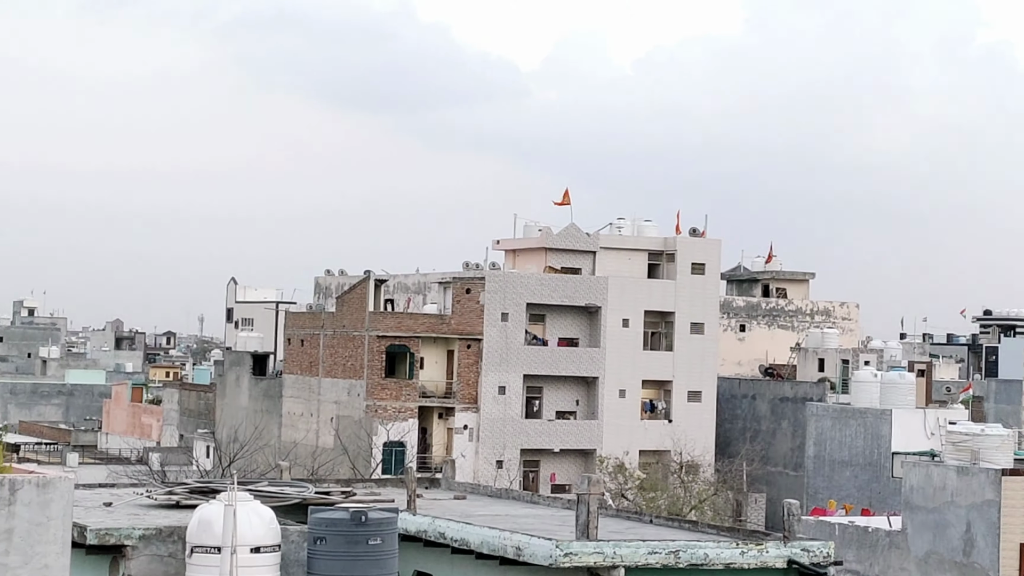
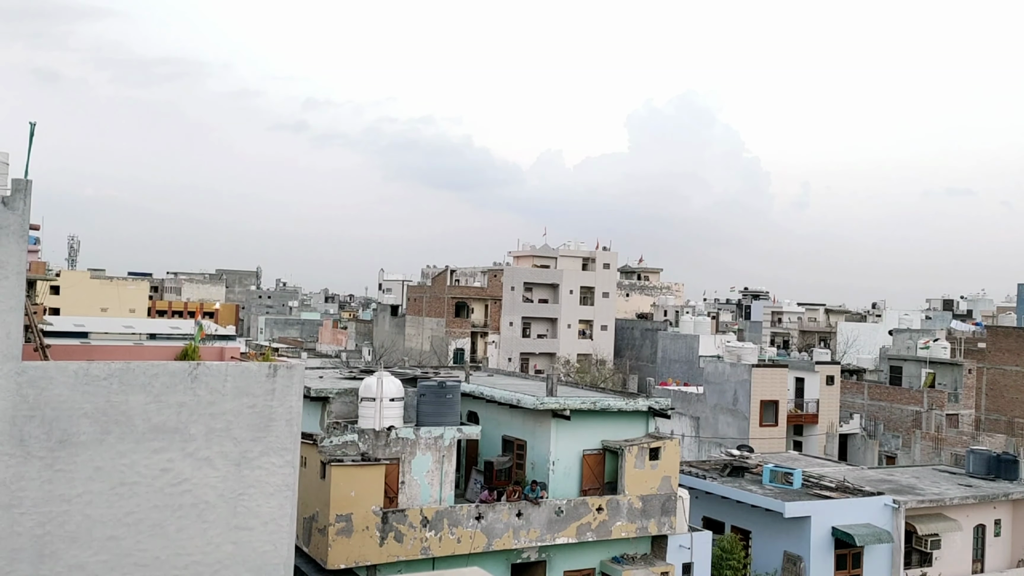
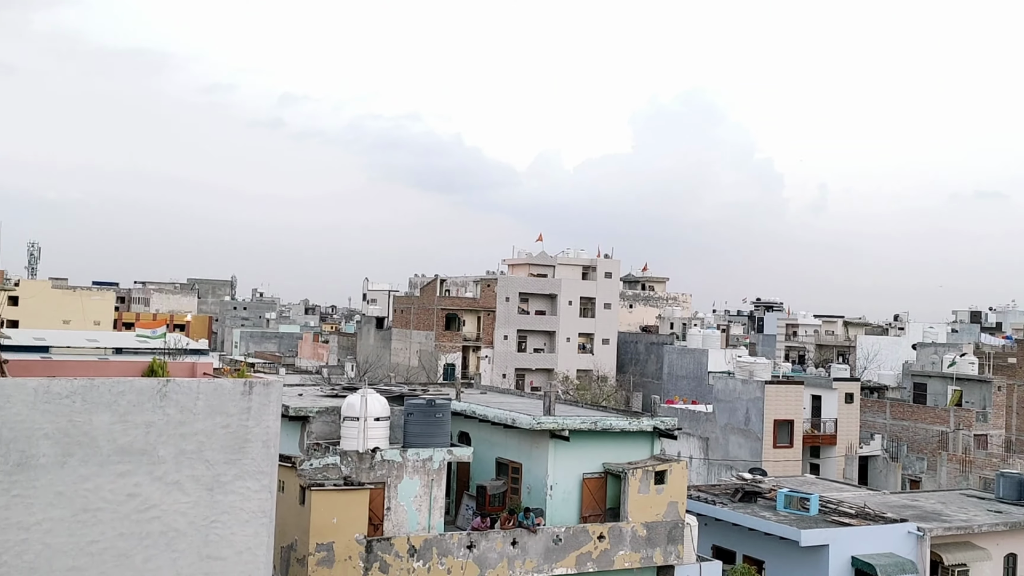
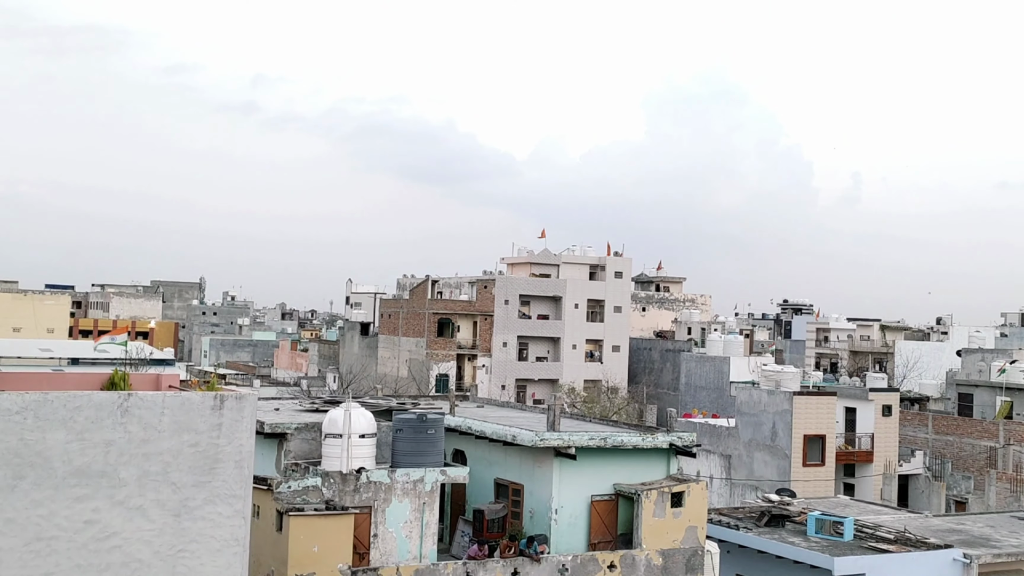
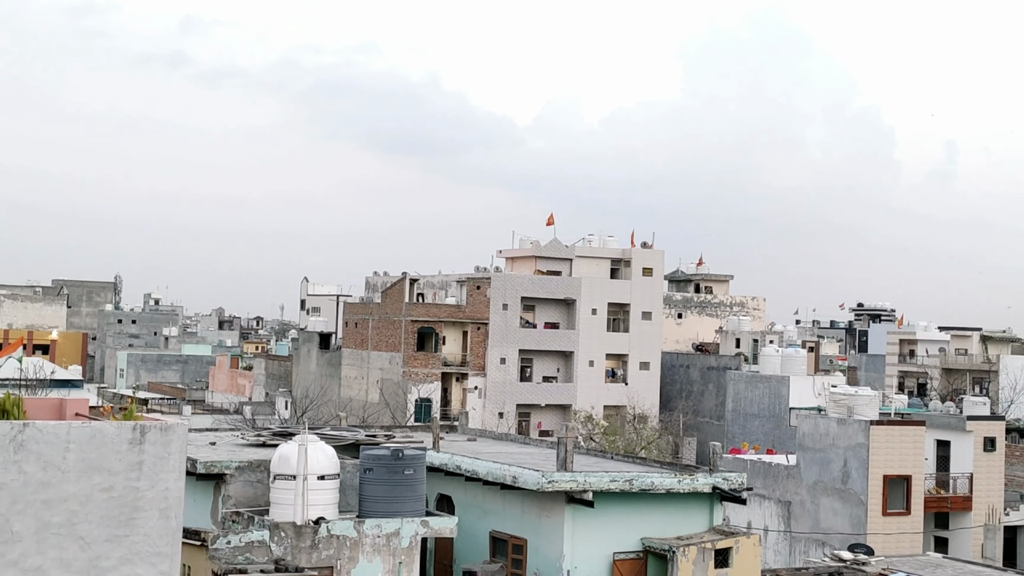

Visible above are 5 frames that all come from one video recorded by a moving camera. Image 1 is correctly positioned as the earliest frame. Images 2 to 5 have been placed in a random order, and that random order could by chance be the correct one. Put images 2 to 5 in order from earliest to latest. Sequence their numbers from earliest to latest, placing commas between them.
5, 4, 3, 2
